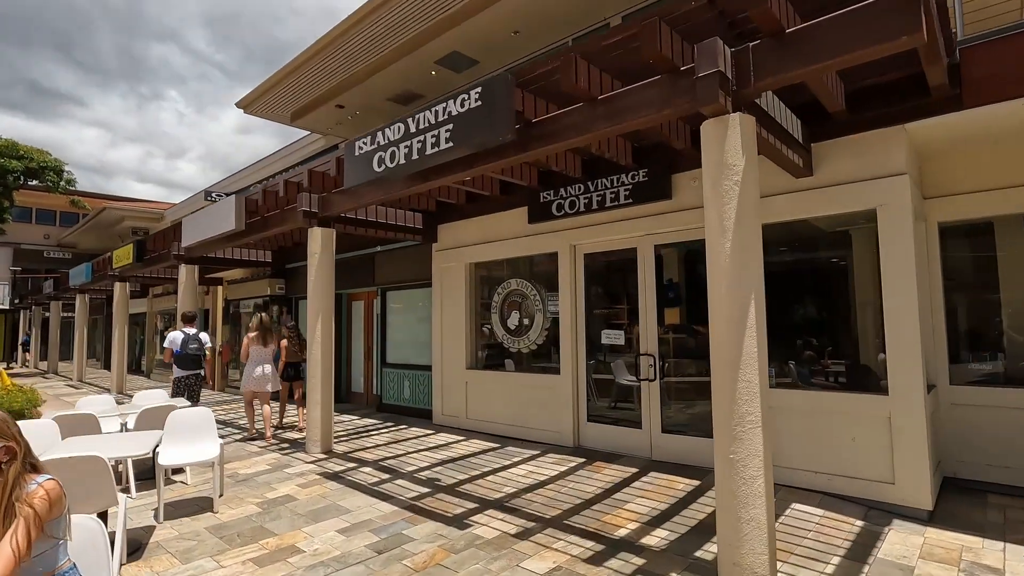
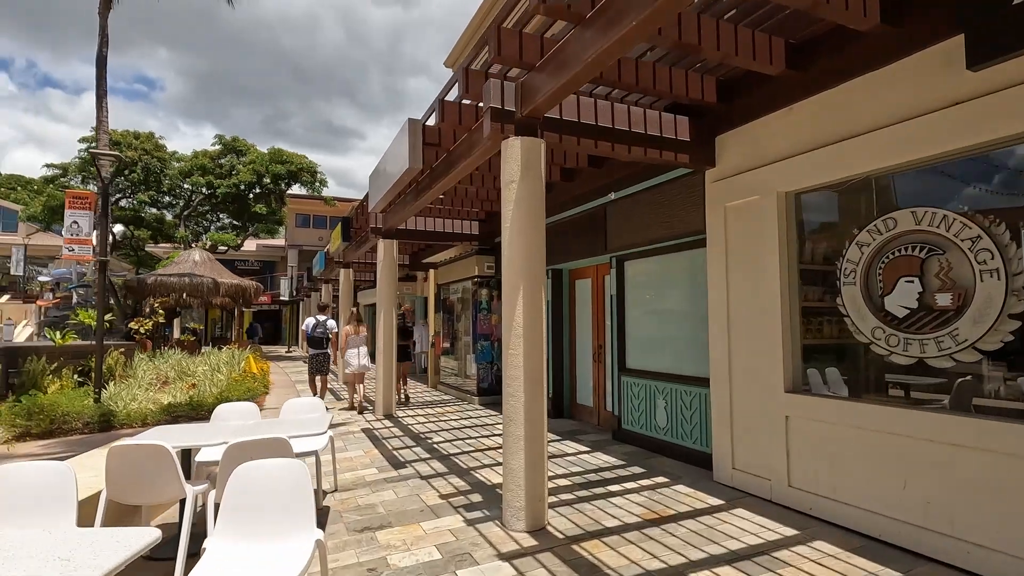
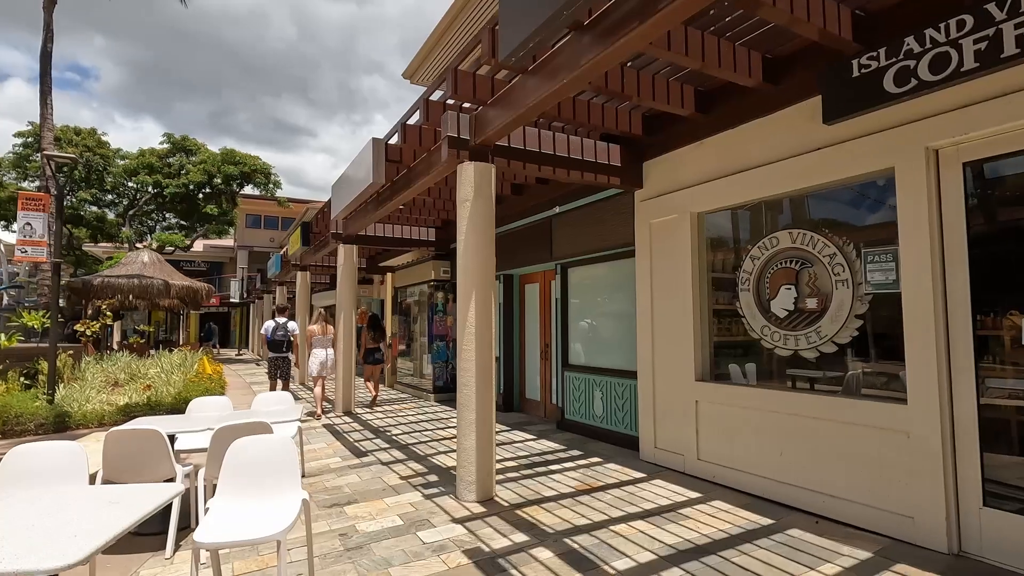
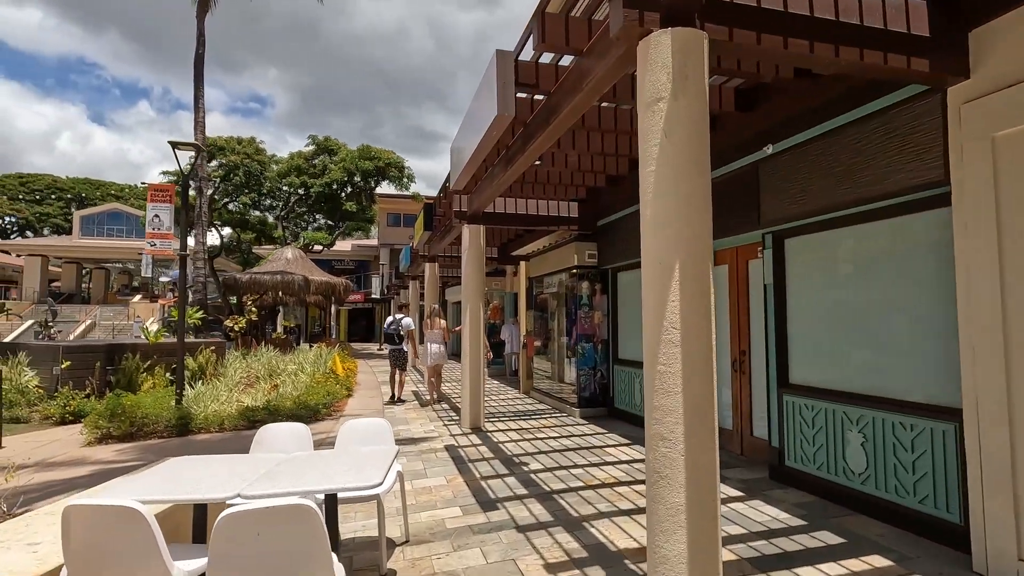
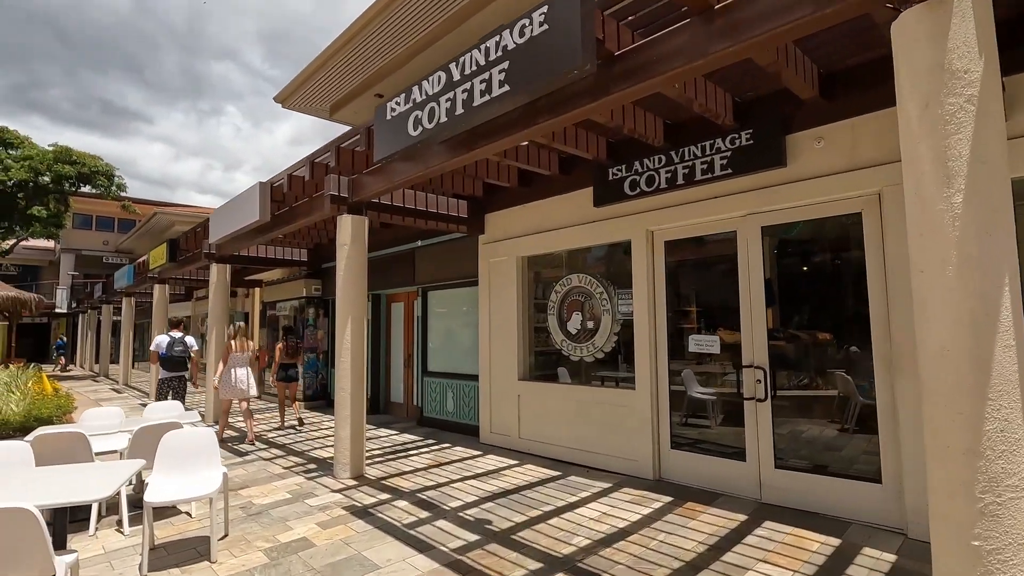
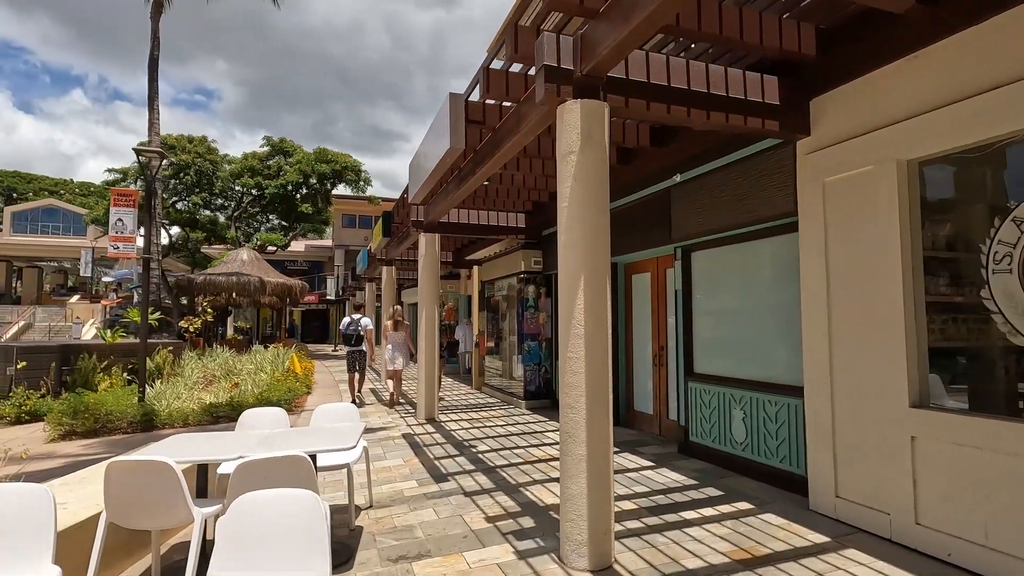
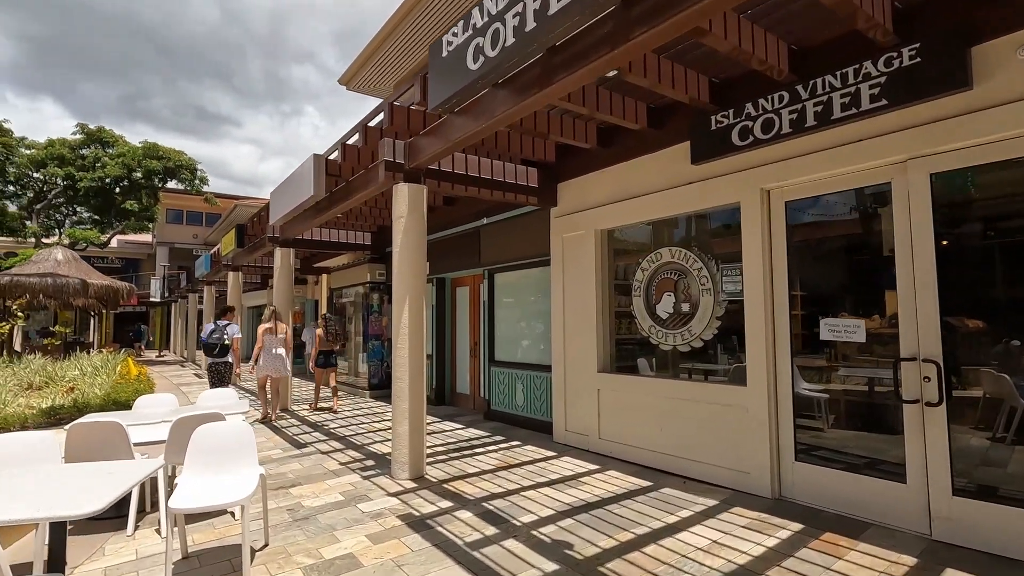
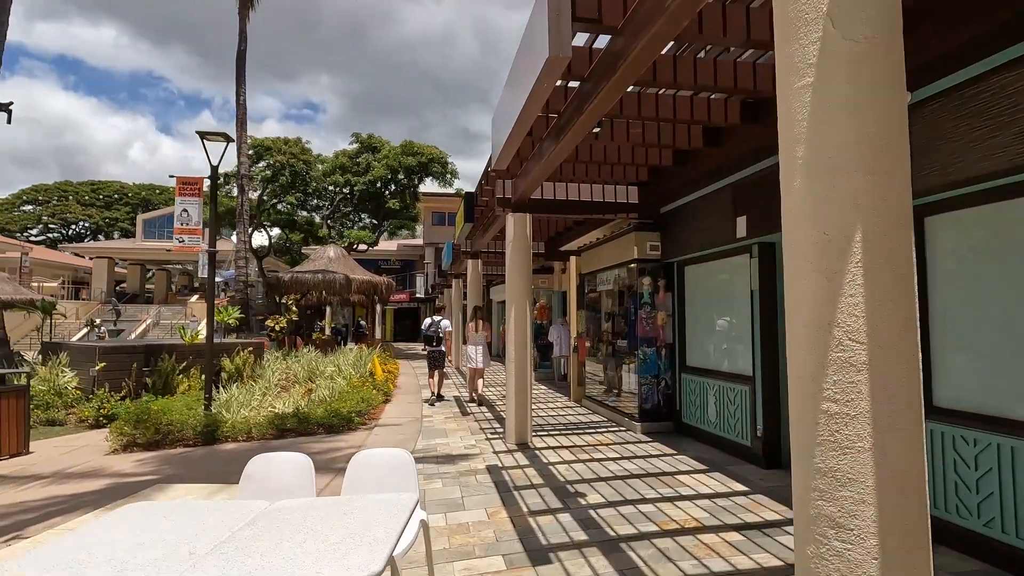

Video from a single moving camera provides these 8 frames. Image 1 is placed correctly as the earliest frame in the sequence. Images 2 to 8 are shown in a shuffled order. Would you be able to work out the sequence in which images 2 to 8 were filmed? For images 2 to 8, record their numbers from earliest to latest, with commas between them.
5, 7, 3, 2, 6, 4, 8
